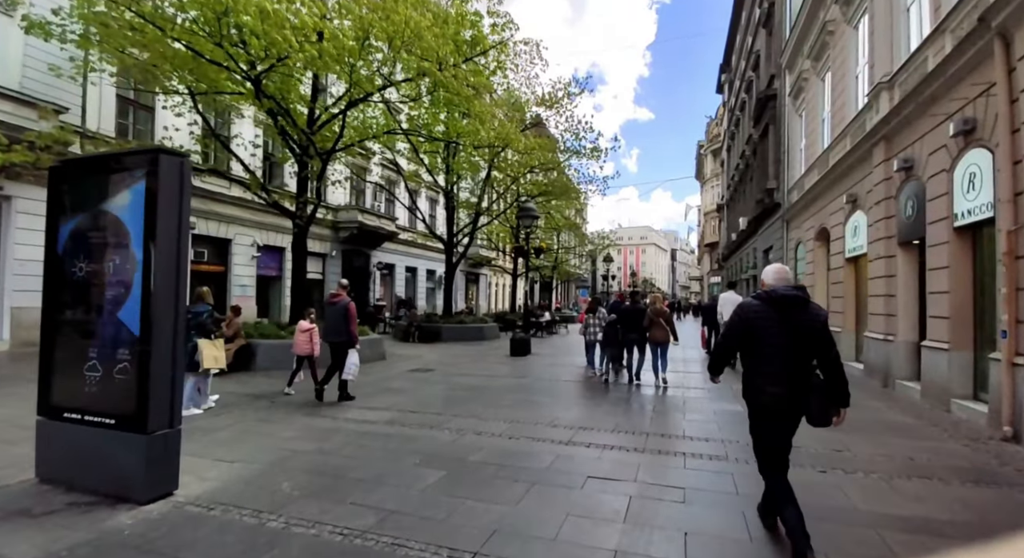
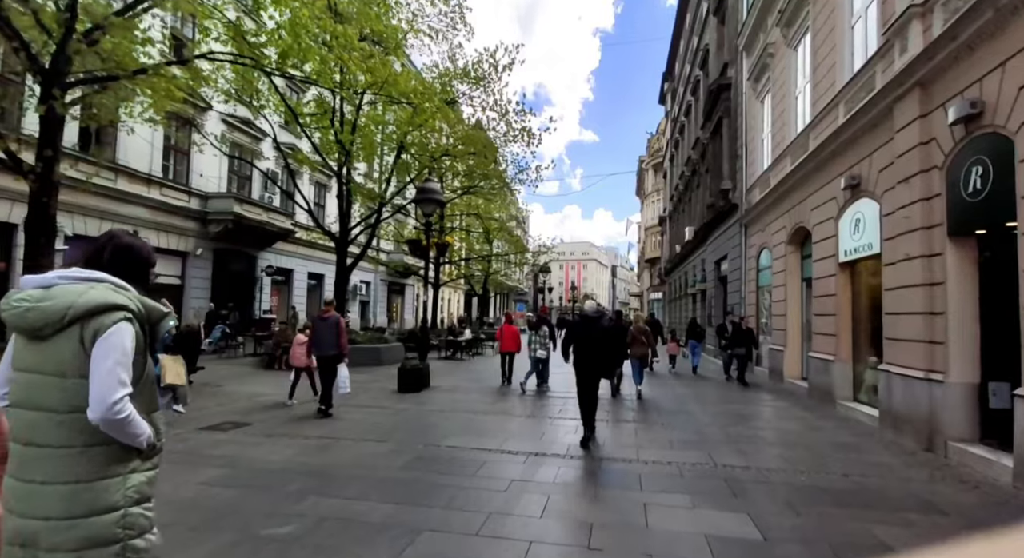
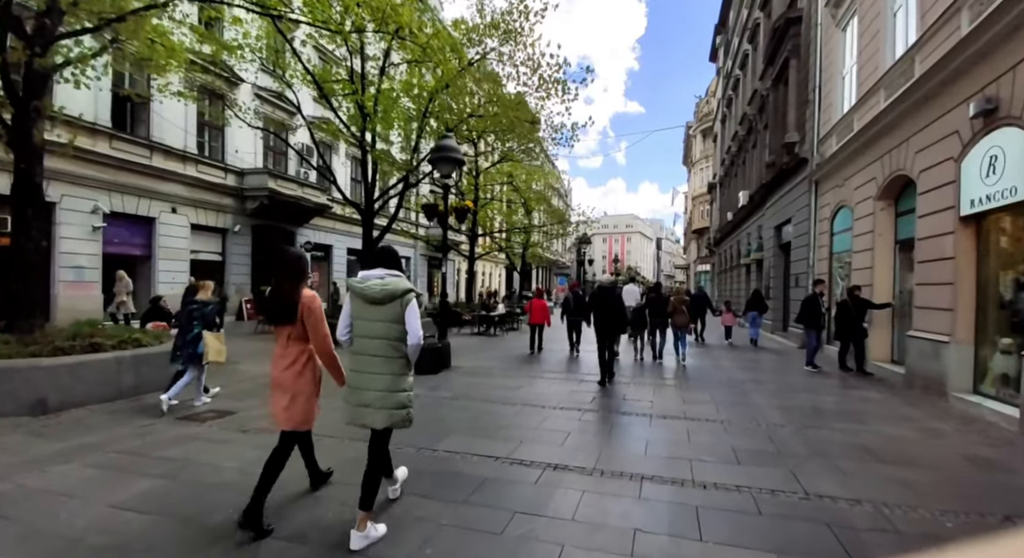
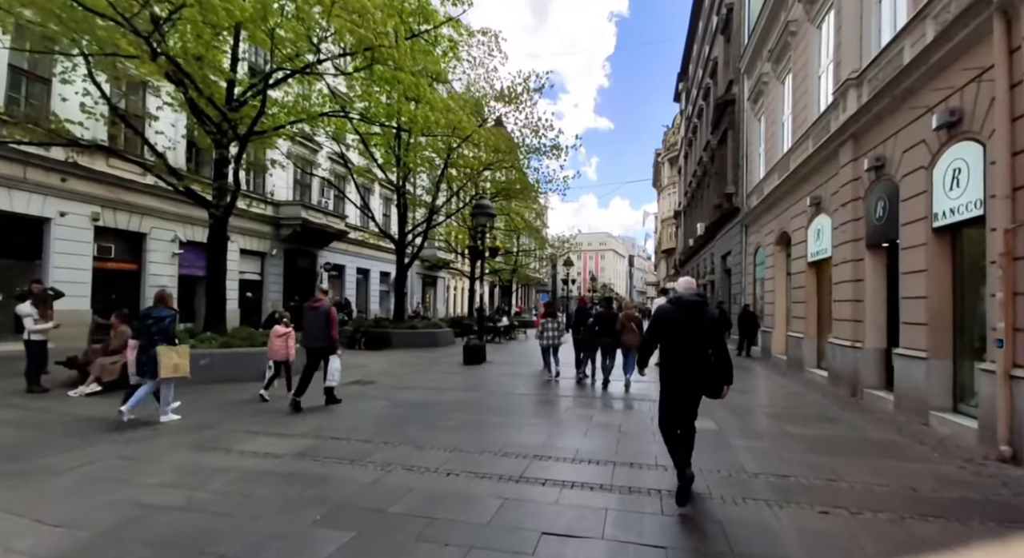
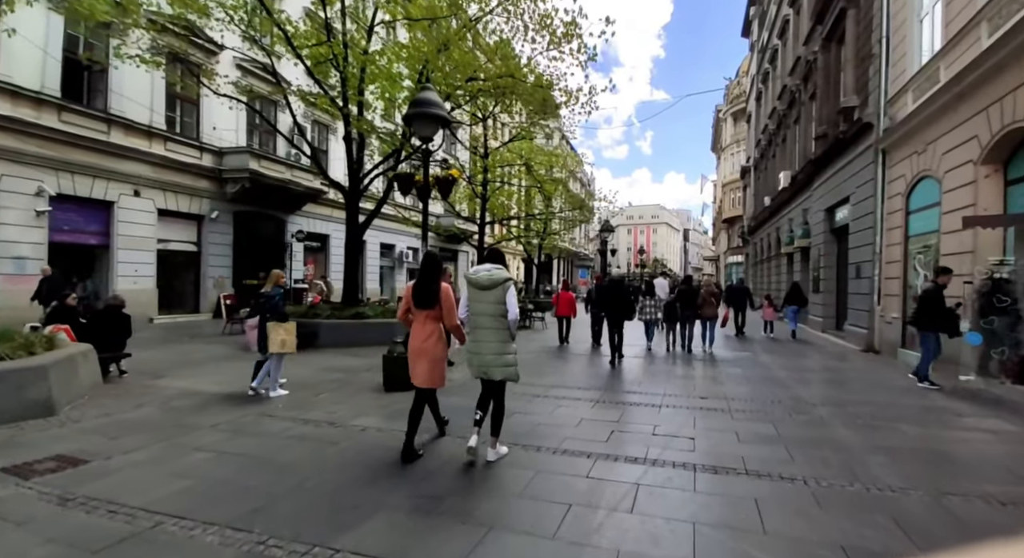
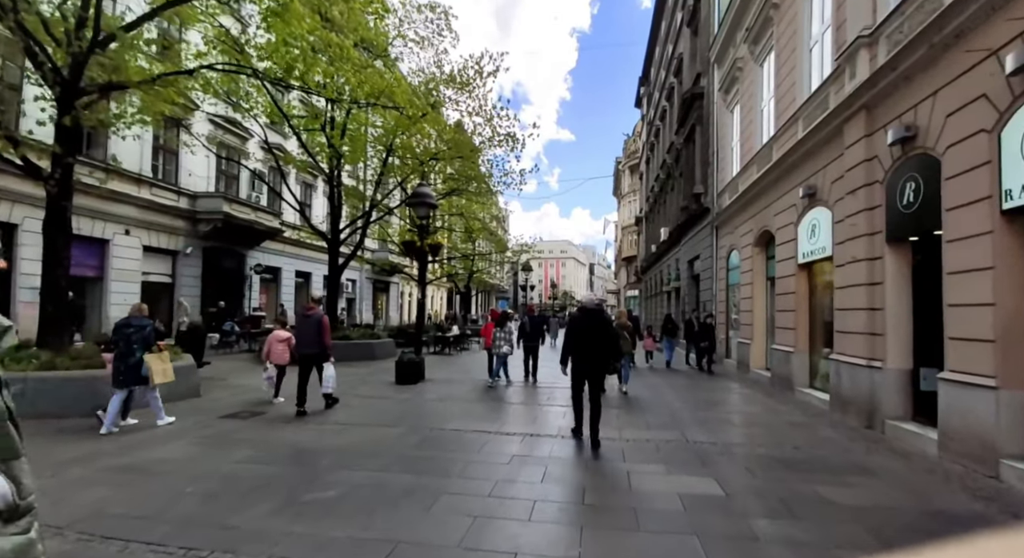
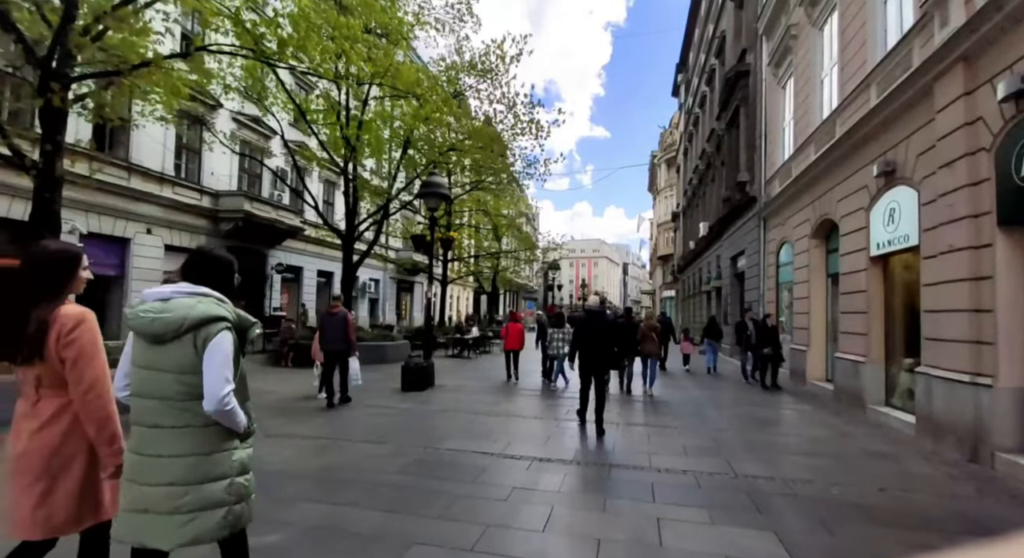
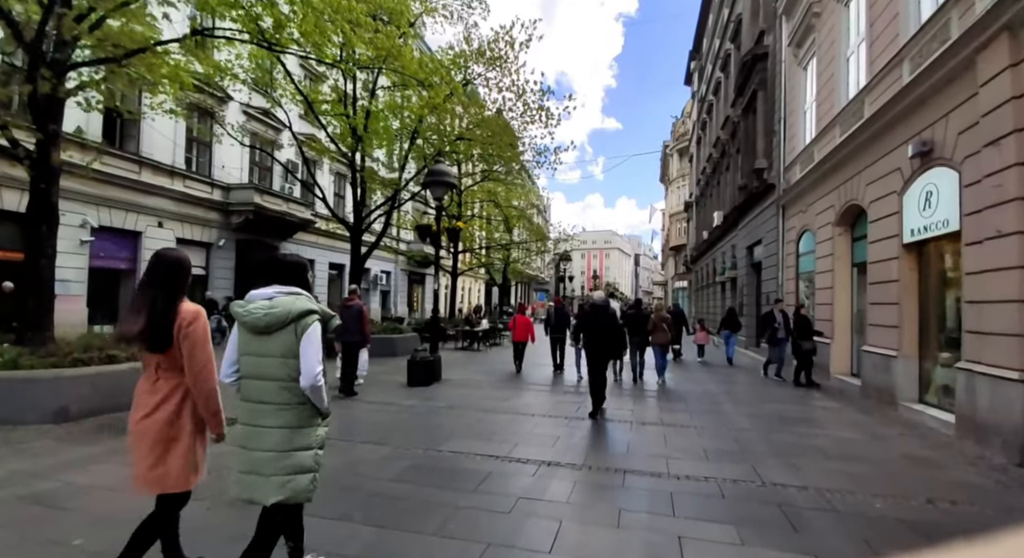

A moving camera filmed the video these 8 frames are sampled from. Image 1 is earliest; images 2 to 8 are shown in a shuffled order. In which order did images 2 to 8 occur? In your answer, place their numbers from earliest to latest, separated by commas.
4, 6, 2, 7, 8, 3, 5
